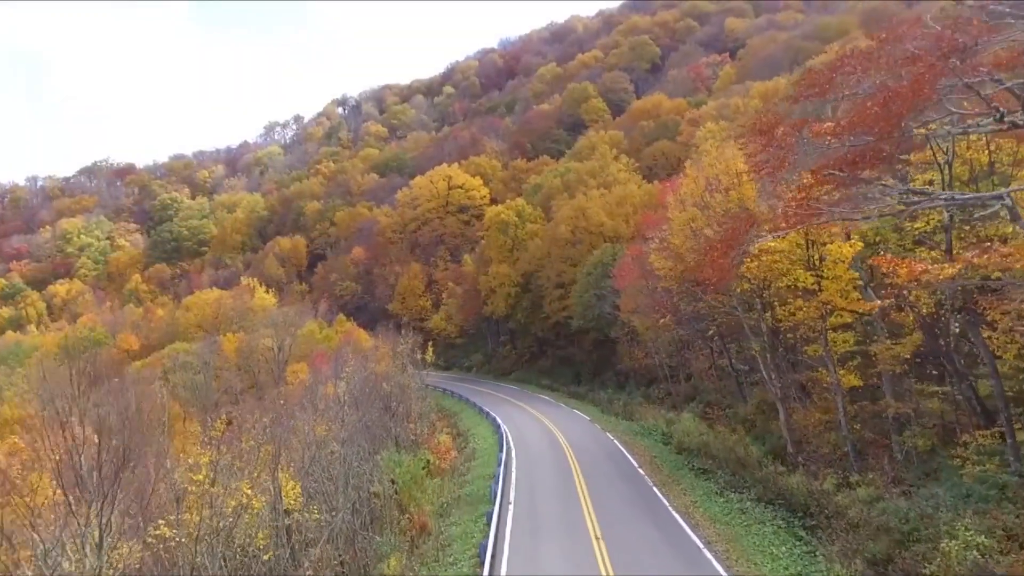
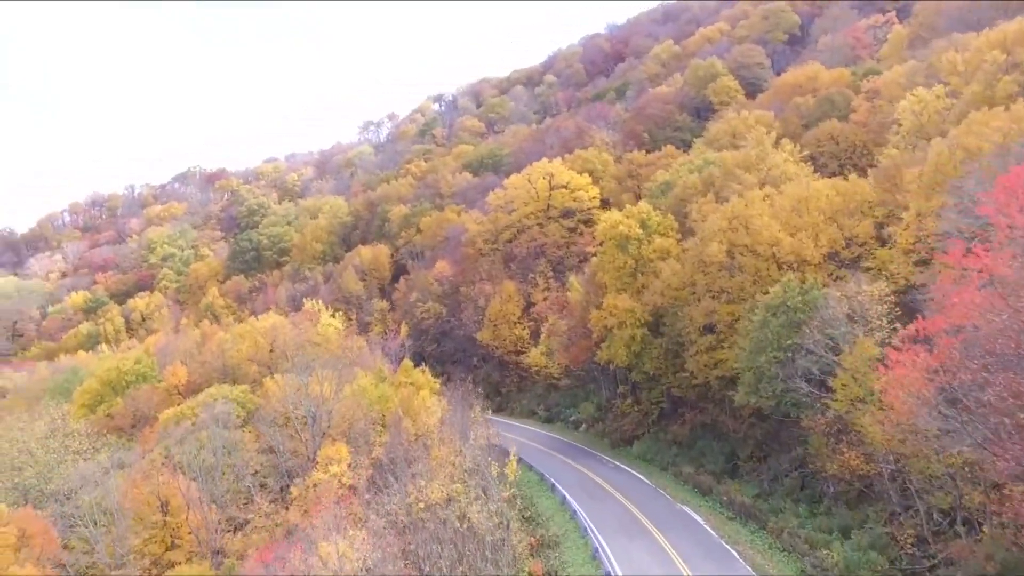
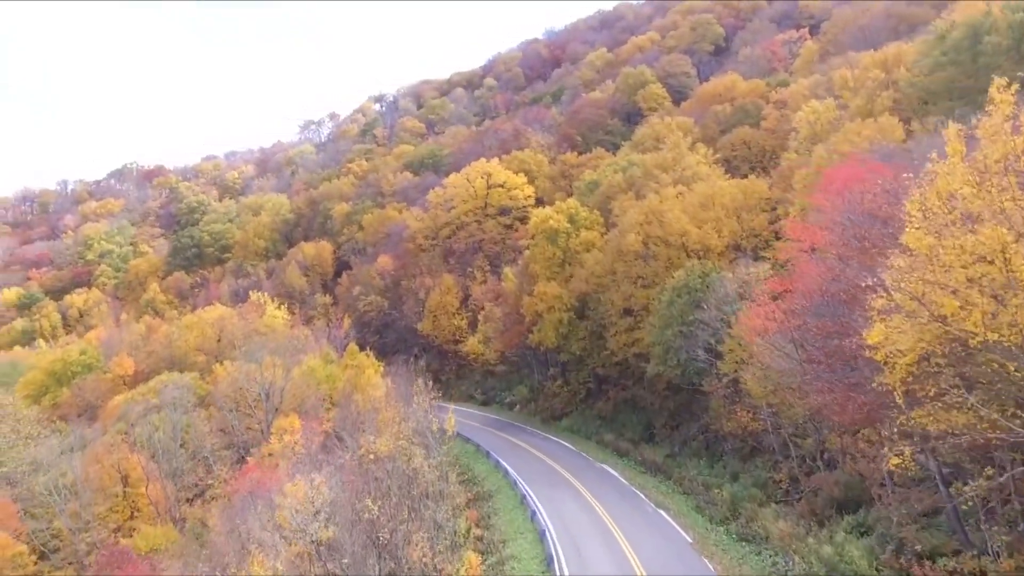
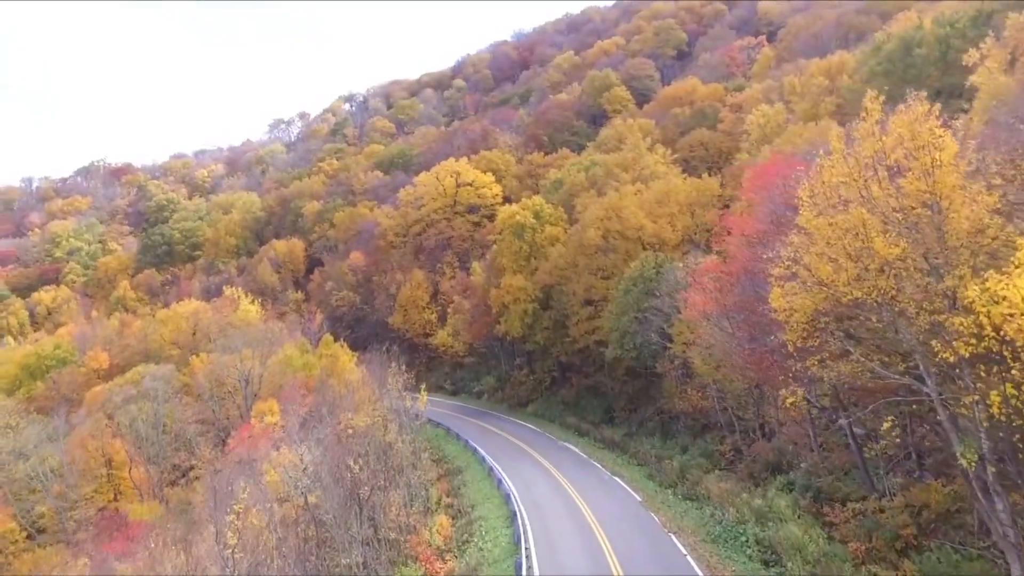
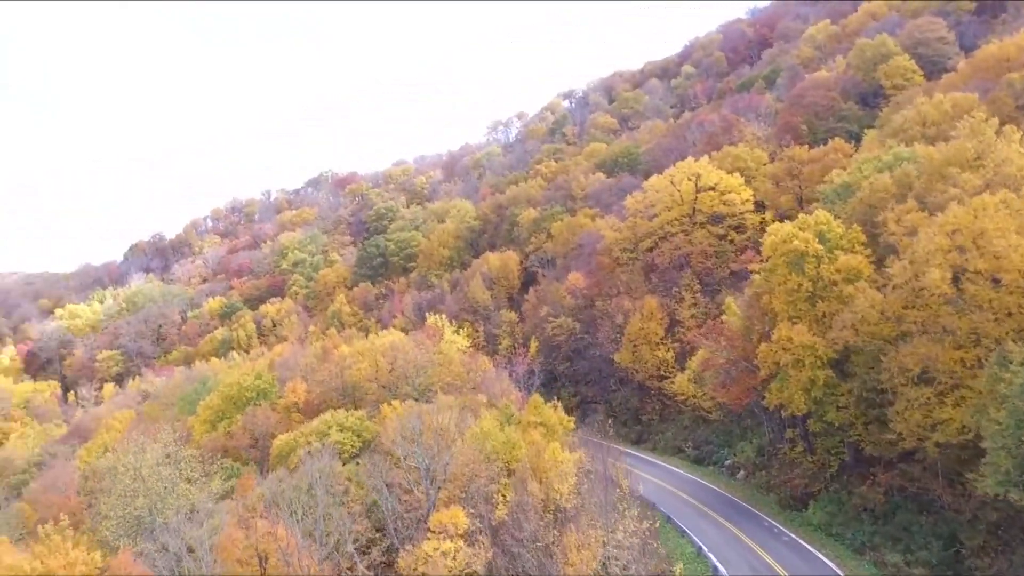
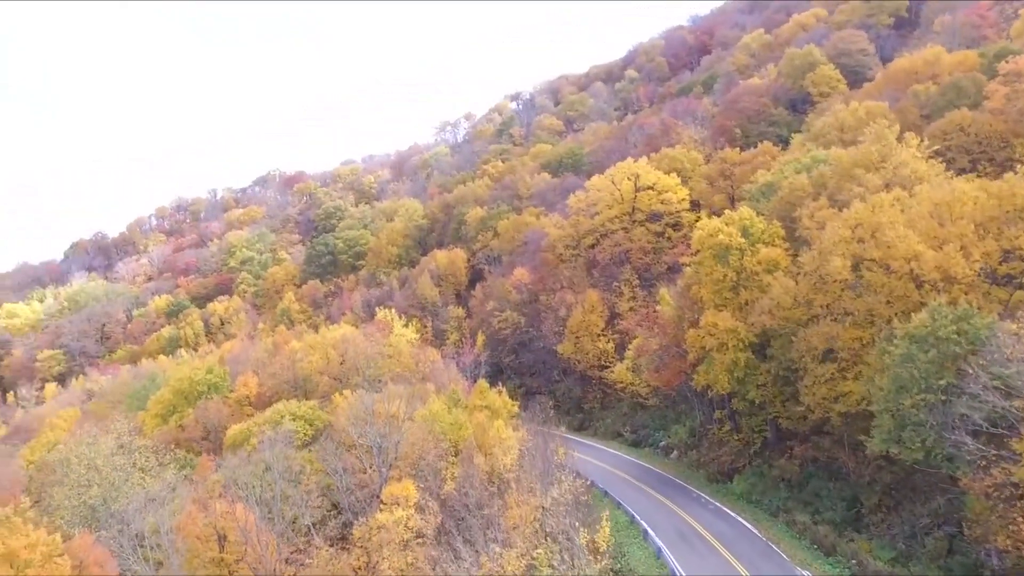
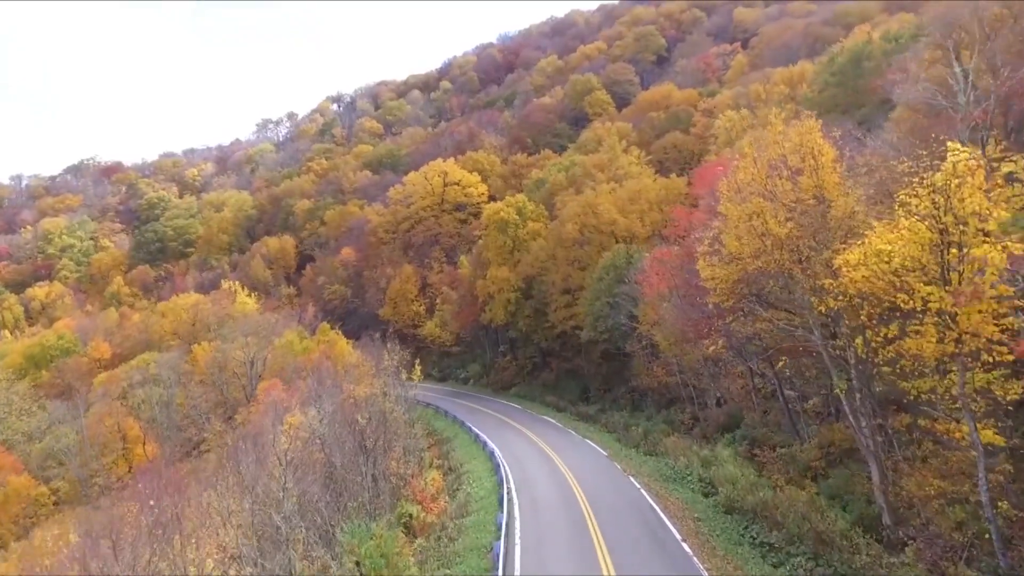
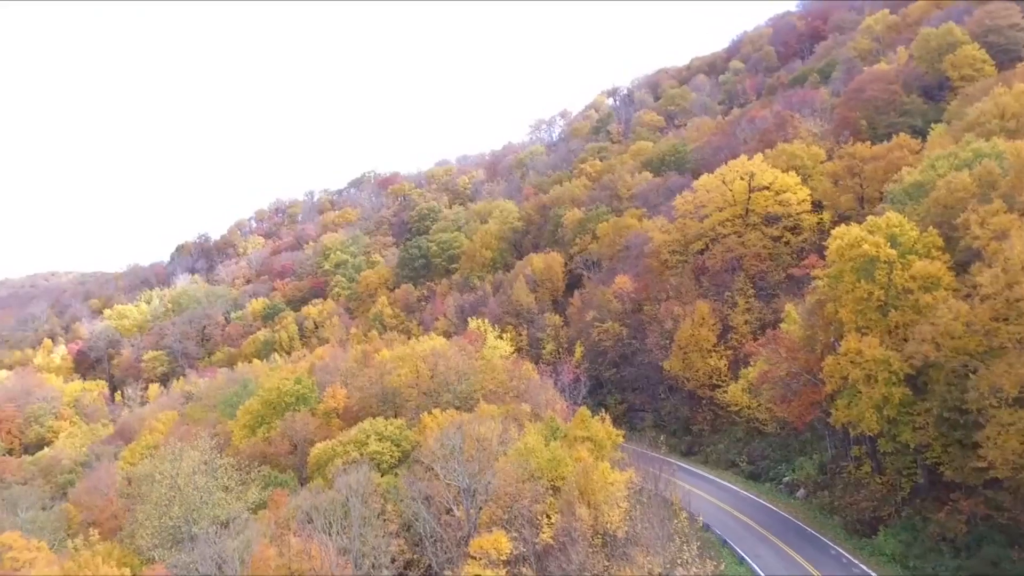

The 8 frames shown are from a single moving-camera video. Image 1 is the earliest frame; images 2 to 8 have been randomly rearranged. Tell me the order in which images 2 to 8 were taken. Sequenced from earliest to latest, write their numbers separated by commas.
7, 4, 3, 2, 6, 5, 8
